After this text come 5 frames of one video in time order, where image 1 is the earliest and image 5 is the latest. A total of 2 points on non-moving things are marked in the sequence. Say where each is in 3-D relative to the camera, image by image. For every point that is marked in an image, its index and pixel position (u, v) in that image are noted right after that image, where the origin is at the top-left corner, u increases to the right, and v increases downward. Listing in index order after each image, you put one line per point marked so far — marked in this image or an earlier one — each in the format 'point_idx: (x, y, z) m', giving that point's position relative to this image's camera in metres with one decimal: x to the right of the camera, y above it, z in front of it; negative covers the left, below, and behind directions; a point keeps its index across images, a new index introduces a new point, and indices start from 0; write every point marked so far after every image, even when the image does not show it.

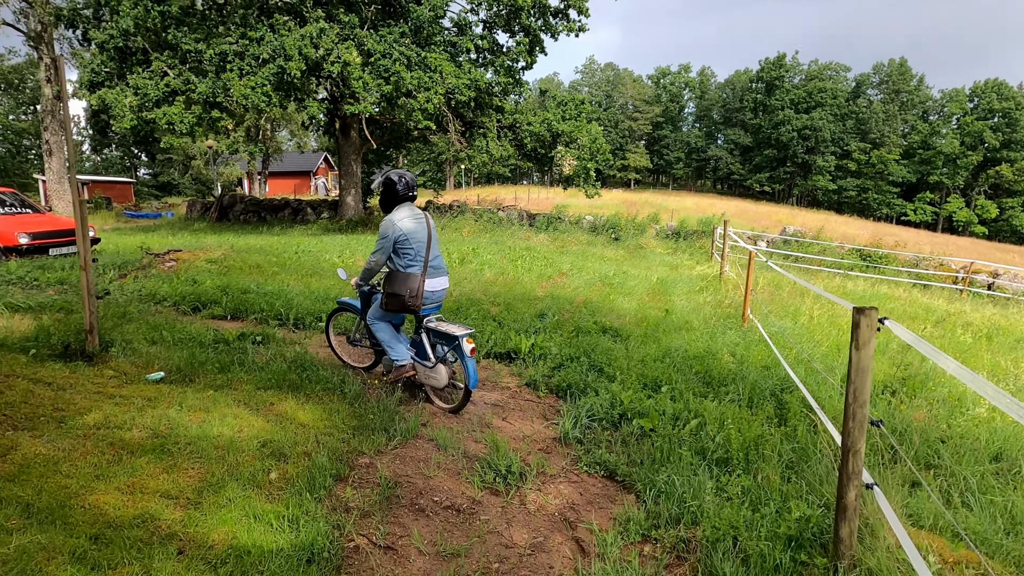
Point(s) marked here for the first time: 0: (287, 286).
0: (-3.1, +0.1, +9.3) m
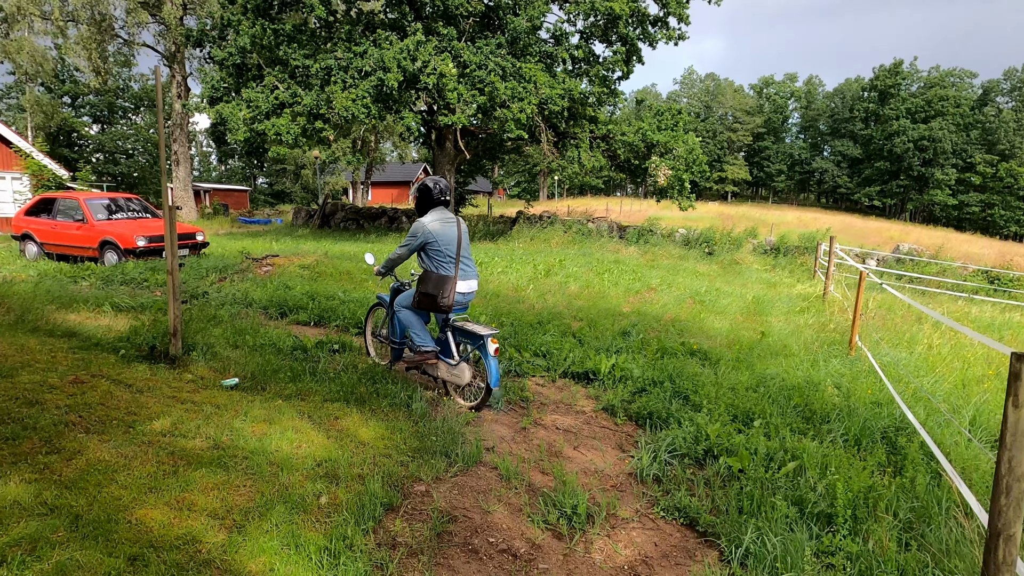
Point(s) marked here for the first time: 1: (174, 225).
0: (-1.9, 0.0, +9.3) m
1: (-2.6, +0.5, +5.1) m
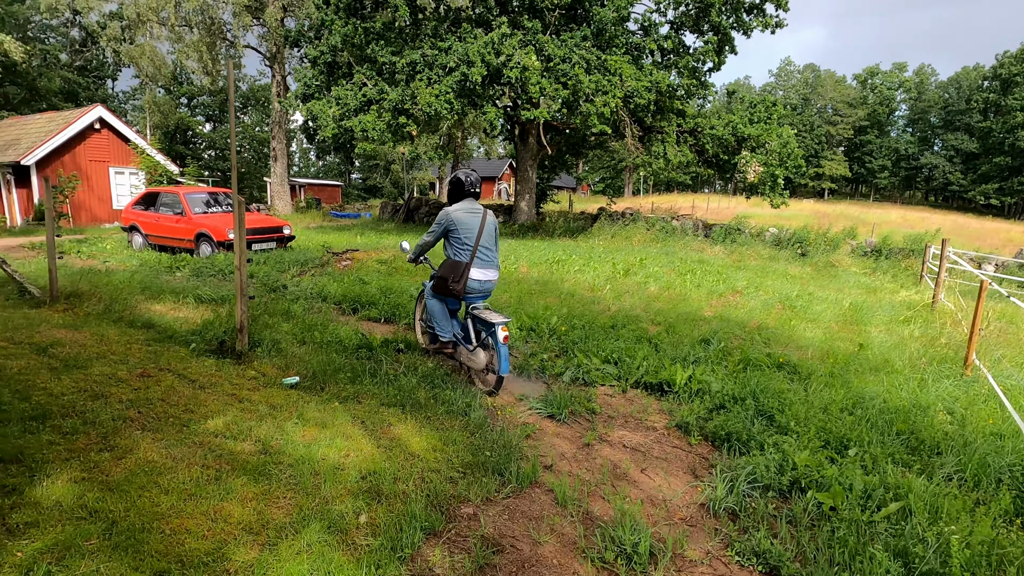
0: (-0.9, 0.0, +9.2) m
1: (-2.1, +0.5, +5.1) m
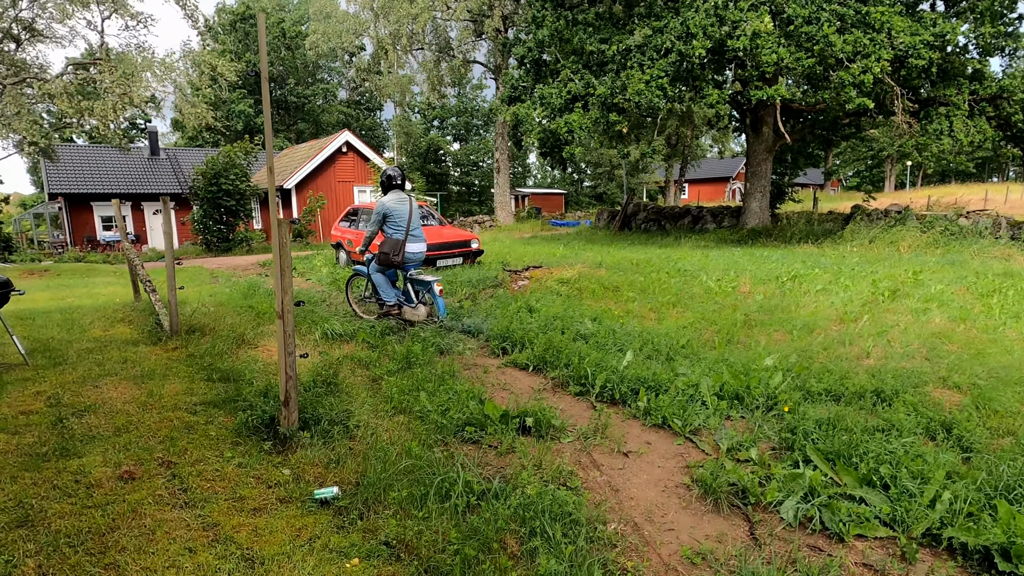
0: (+1.3, -0.3, +7.0) m
1: (-1.2, +0.2, +3.6) m
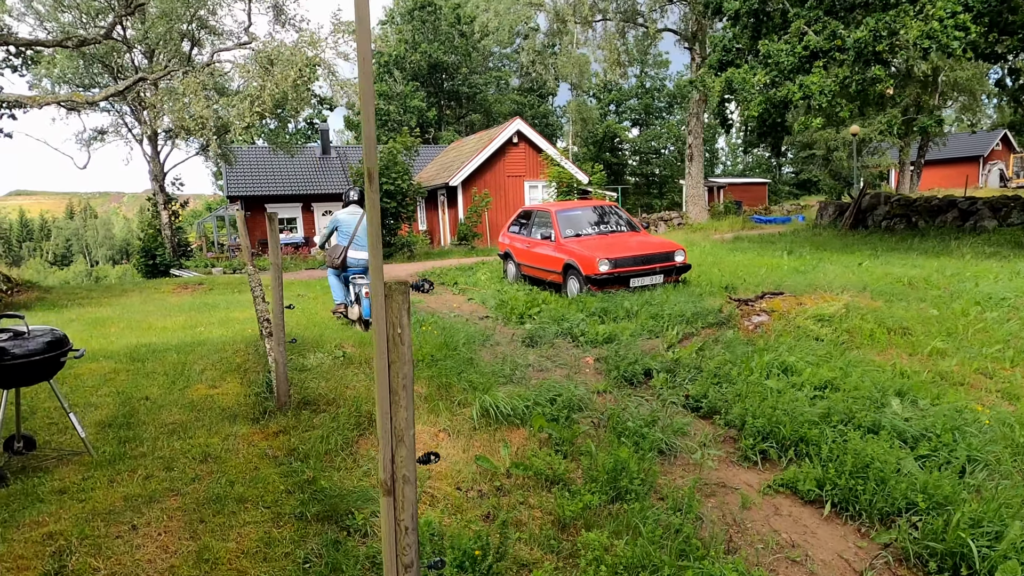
0: (+3.0, -0.7, +4.5) m
1: (-0.3, -0.1, +1.8) m
